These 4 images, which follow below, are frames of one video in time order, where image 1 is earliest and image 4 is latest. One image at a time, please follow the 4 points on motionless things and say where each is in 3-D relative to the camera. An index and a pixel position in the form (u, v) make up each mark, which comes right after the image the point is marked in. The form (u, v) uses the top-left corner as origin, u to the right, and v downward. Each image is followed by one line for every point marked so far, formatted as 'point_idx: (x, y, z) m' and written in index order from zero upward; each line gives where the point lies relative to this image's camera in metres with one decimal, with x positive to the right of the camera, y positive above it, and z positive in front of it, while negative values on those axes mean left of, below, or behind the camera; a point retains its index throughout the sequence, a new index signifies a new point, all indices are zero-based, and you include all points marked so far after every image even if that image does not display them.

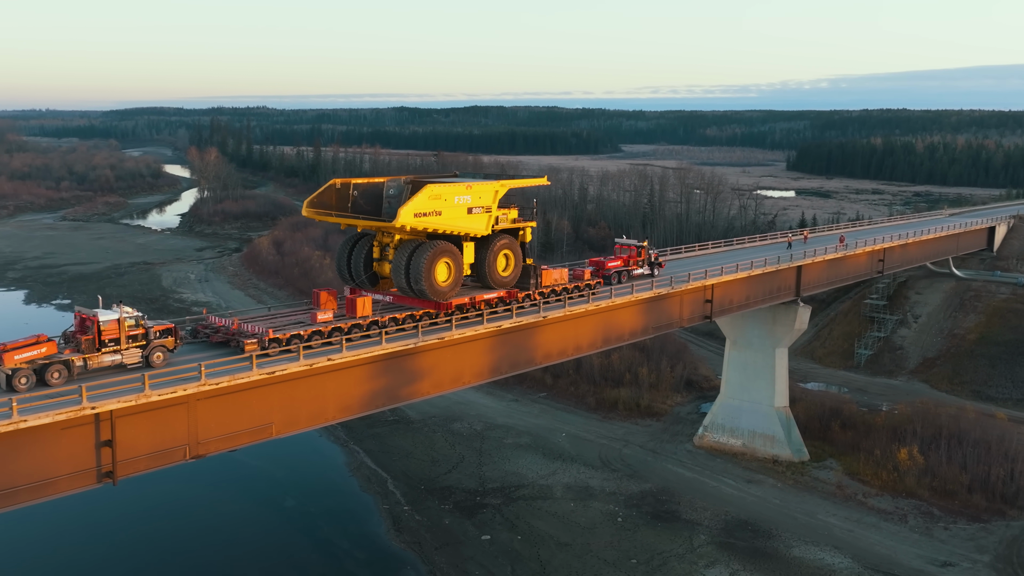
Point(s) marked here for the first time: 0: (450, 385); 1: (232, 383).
0: (-1.3, -2.0, +19.2) m
1: (-4.5, -1.5, +15.0) m
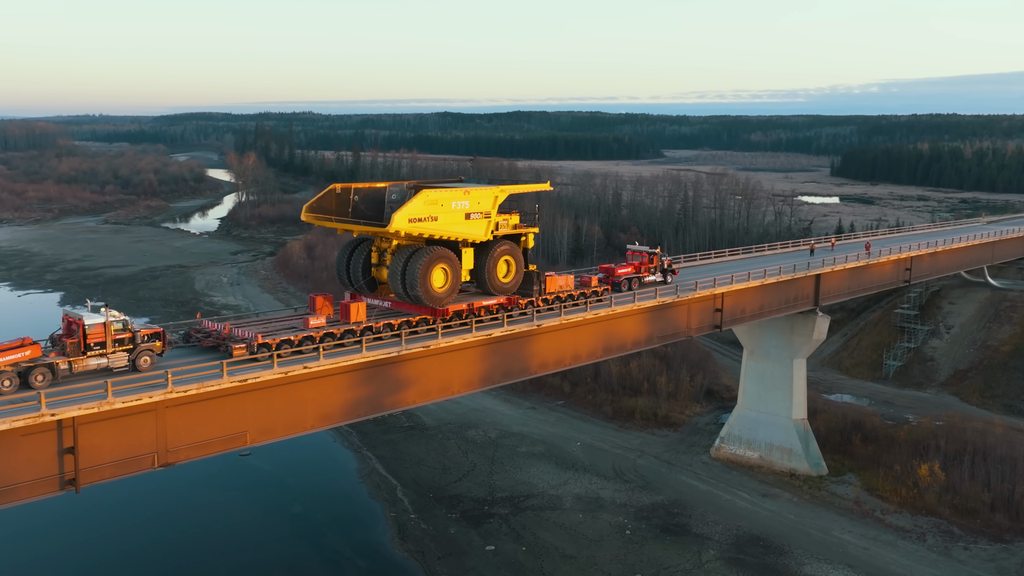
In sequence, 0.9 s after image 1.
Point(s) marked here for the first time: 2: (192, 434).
0: (-1.5, -2.1, +18.9) m
1: (-4.9, -1.6, +14.8) m
2: (-5.0, -2.3, +14.9) m
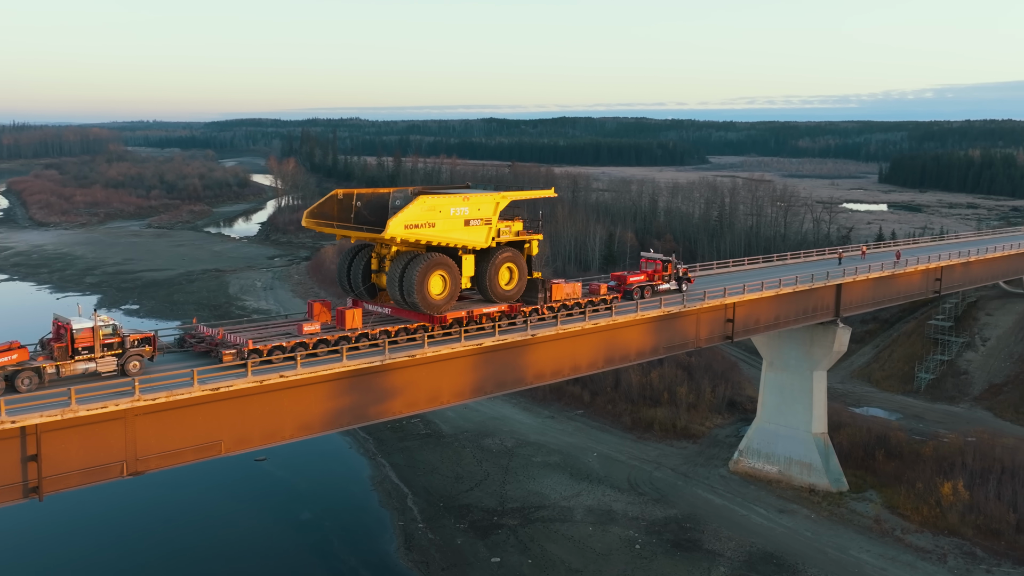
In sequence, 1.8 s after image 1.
0: (-1.7, -2.3, +18.5) m
1: (-5.2, -1.7, +14.6) m
2: (-5.4, -2.4, +14.7) m
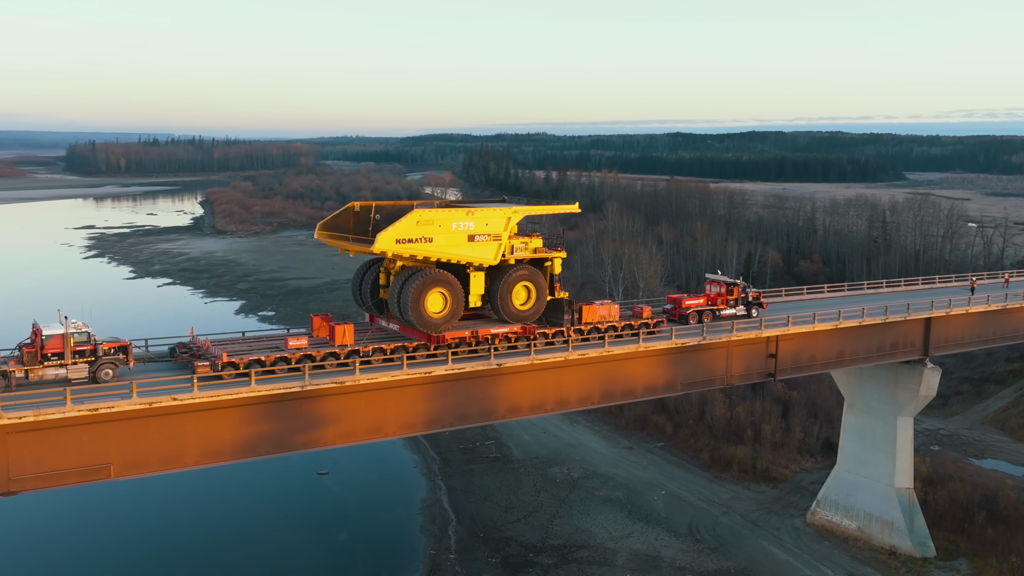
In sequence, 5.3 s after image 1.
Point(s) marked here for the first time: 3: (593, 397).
0: (-2.6, -2.7, +17.1) m
1: (-6.9, -1.9, +14.0) m
2: (-7.0, -2.6, +14.1) m
3: (+1.7, -2.3, +19.8) m
